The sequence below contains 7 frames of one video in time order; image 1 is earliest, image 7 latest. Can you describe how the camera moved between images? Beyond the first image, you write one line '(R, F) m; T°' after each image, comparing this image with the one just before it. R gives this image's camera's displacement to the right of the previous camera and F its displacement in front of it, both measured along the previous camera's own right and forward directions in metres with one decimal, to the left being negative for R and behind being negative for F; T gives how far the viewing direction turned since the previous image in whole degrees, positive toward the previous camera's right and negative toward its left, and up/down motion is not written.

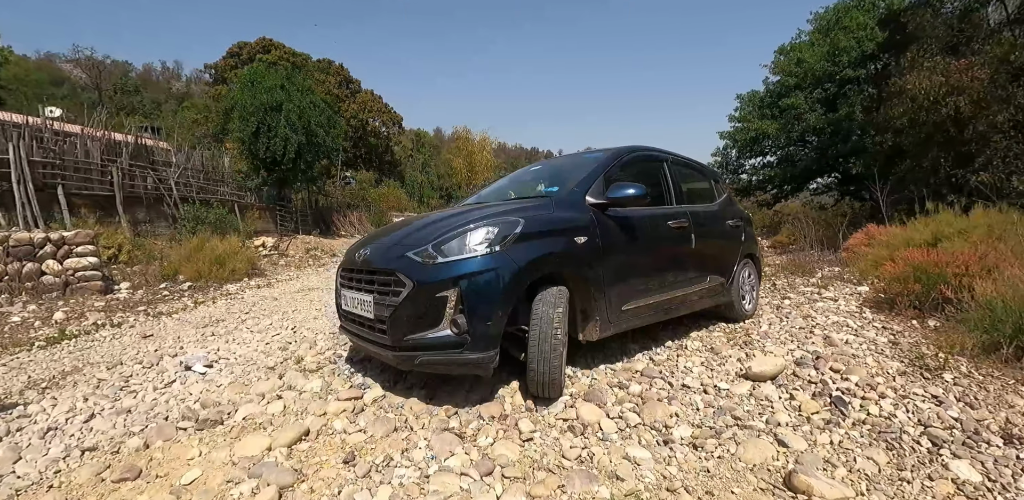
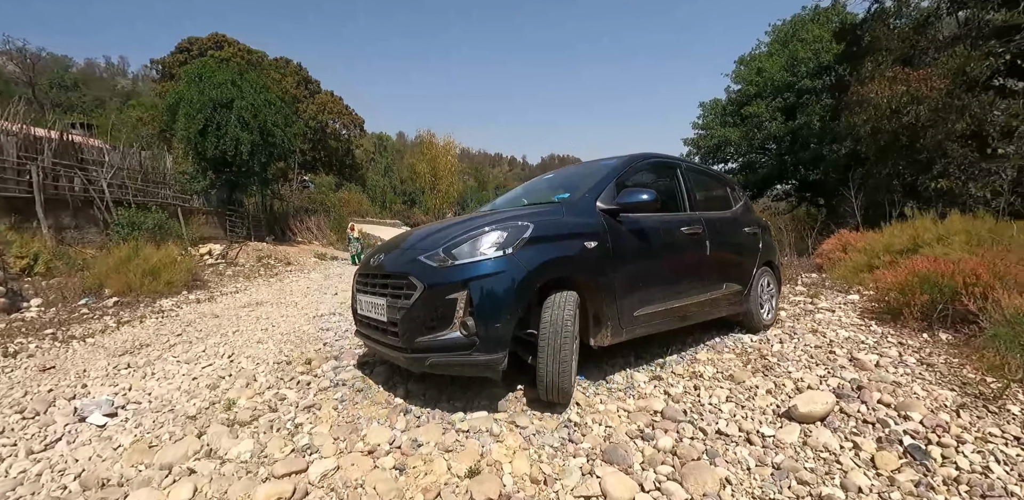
(-0.1, +0.6) m; +4°
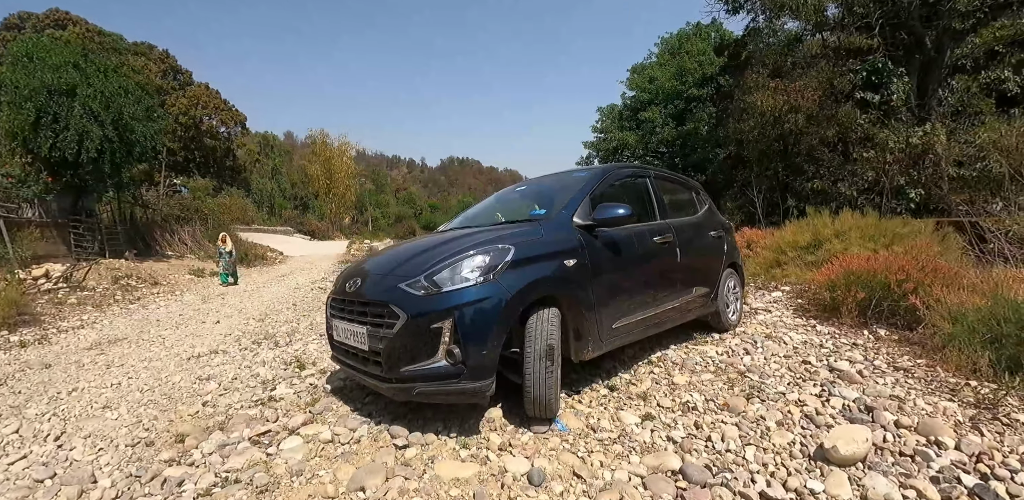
(-0.3, +0.7) m; +12°
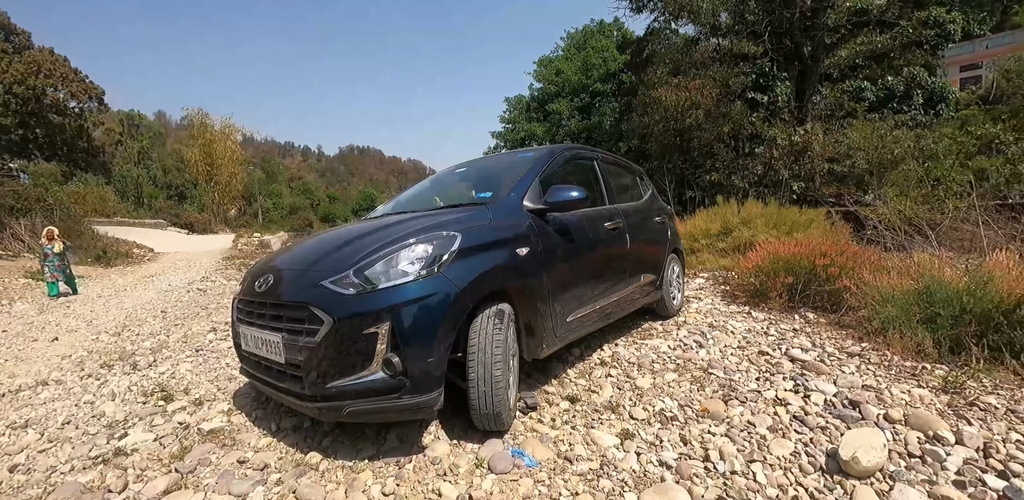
(-0.2, +0.6) m; +11°
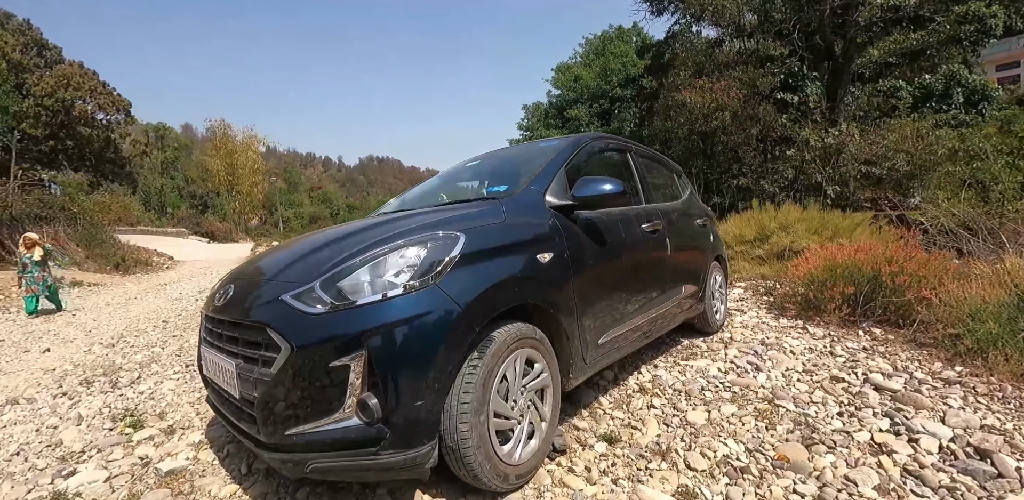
(0.0, +0.5) m; -2°
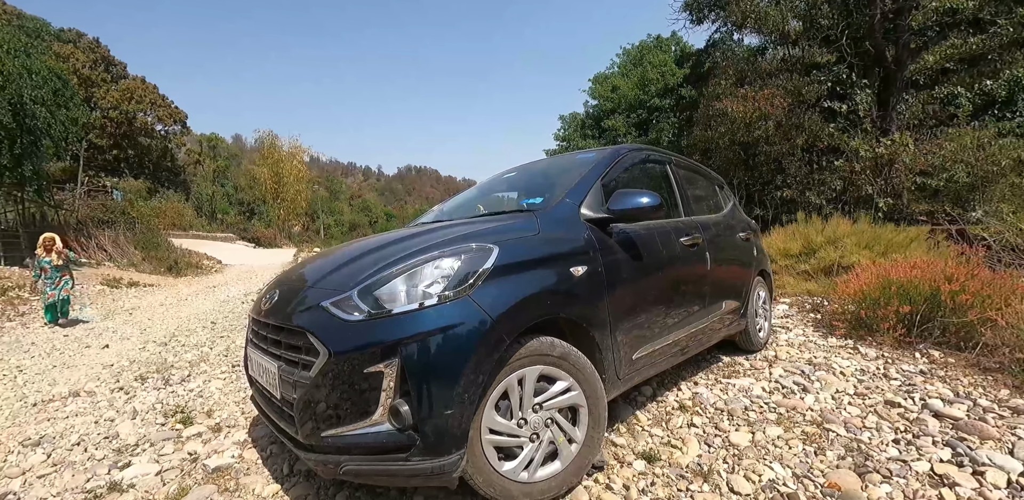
(0.0, 0.0) m; -4°
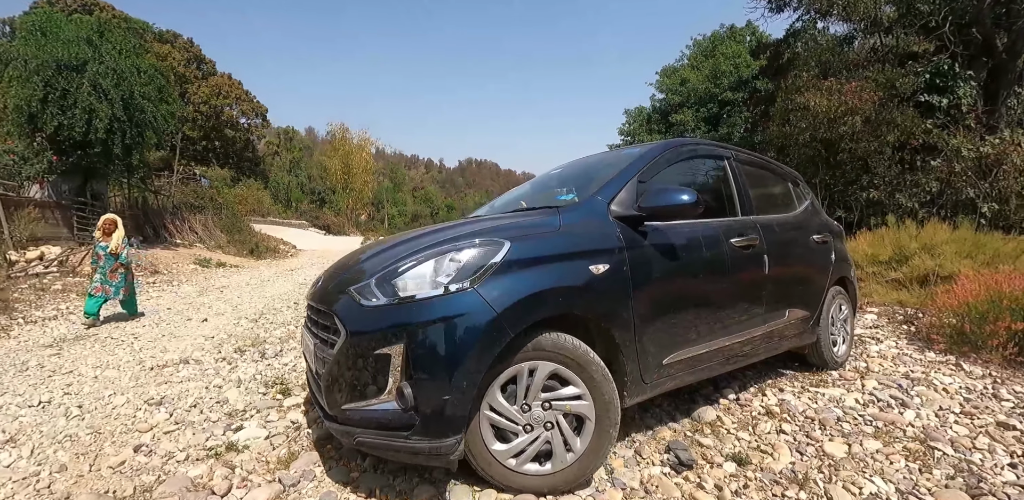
(-0.2, -0.1) m; -7°
